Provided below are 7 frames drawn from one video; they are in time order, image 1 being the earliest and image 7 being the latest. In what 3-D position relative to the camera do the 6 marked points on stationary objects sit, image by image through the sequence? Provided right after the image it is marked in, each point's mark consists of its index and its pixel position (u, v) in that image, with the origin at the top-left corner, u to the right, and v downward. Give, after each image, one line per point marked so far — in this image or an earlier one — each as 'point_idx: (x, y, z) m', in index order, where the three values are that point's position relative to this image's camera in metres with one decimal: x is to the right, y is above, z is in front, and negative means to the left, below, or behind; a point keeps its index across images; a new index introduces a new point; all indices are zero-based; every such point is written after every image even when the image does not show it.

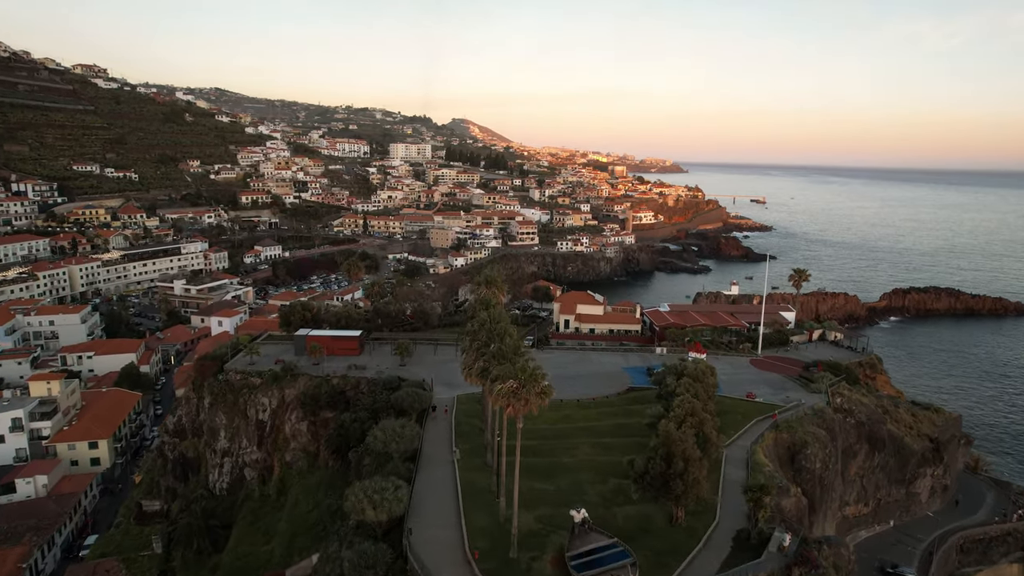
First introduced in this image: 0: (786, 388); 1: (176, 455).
0: (+7.4, -2.7, +18.7) m
1: (-9.4, -4.7, +19.6) m
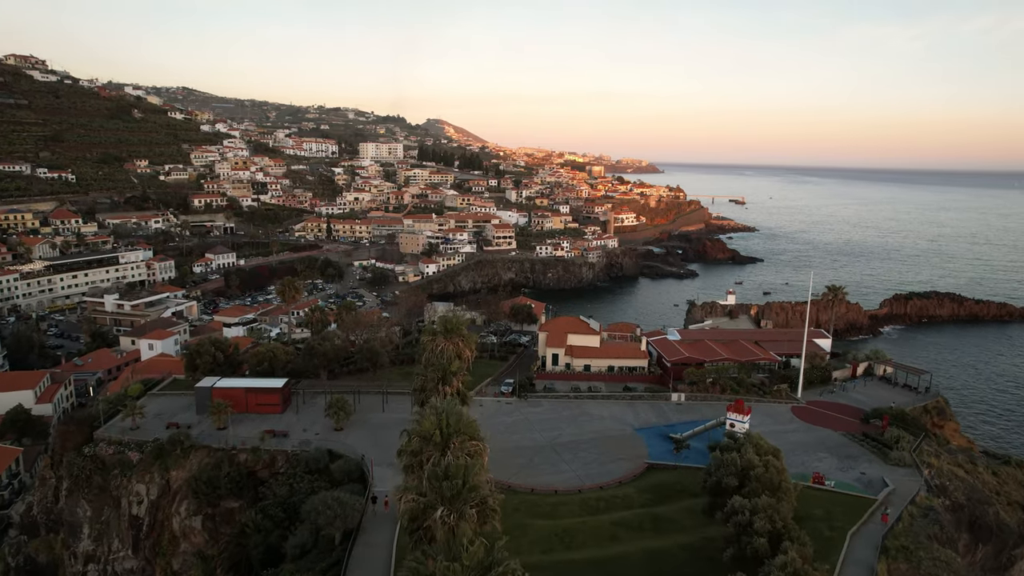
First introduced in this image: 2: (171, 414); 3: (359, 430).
0: (+6.9, -3.4, +13.9) m
1: (-9.9, -5.5, +14.3) m
2: (-7.7, -2.8, +15.8) m
3: (-3.3, -3.1, +15.1) m
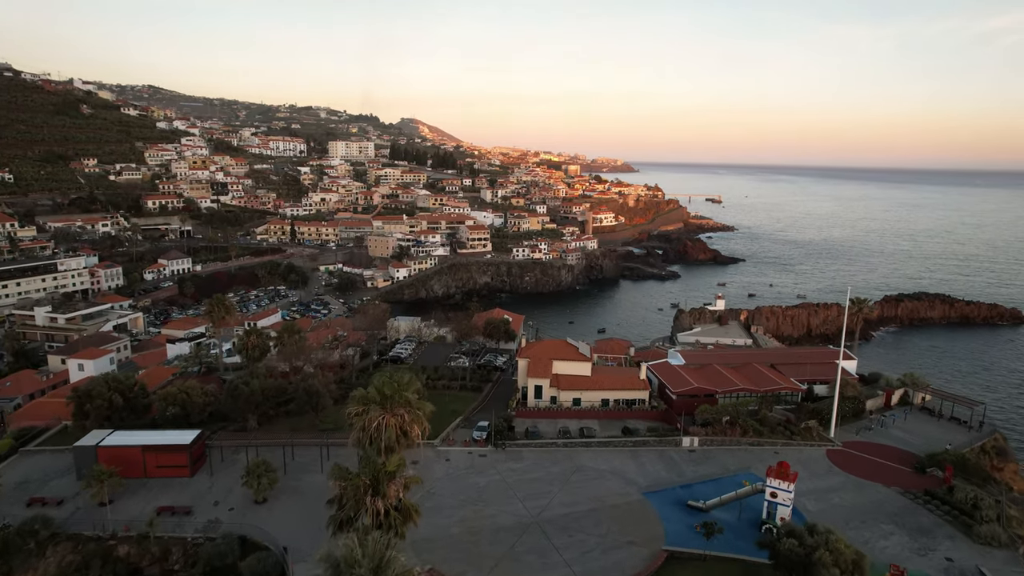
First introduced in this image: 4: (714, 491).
0: (+6.5, -3.8, +10.8) m
1: (-10.3, -6.0, +10.6) m
2: (-8.1, -3.3, +12.2) m
3: (-3.8, -3.5, +11.7) m
4: (+3.5, -3.5, +12.0) m
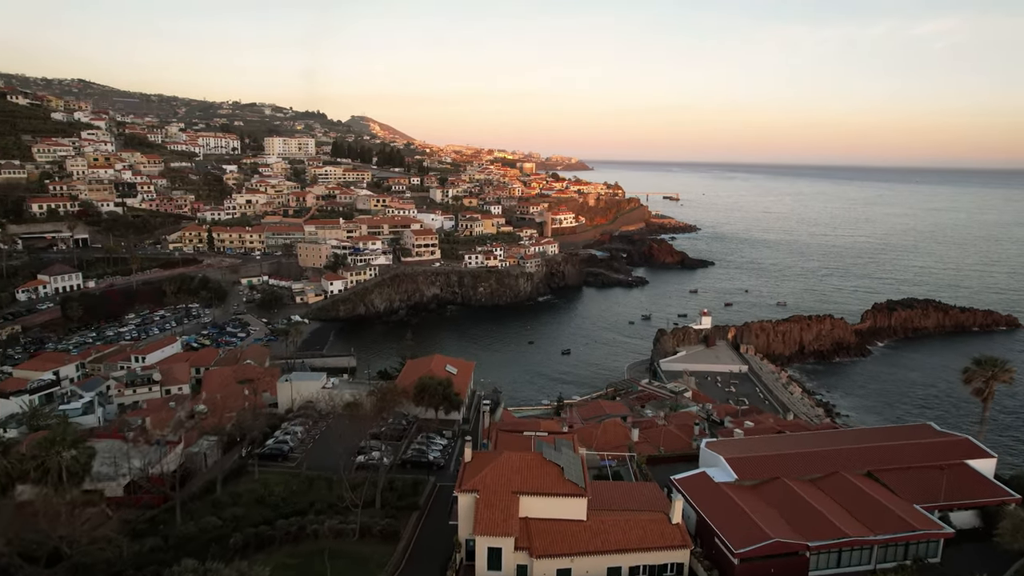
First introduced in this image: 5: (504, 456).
0: (+6.0, -4.8, +3.7) m
1: (-10.7, -7.3, +2.4) m
2: (-8.7, -4.6, +4.1) m
3: (-4.3, -4.7, +3.9) m
4: (+2.9, -4.5, +4.7) m
5: (-0.2, -2.5, +10.4) m
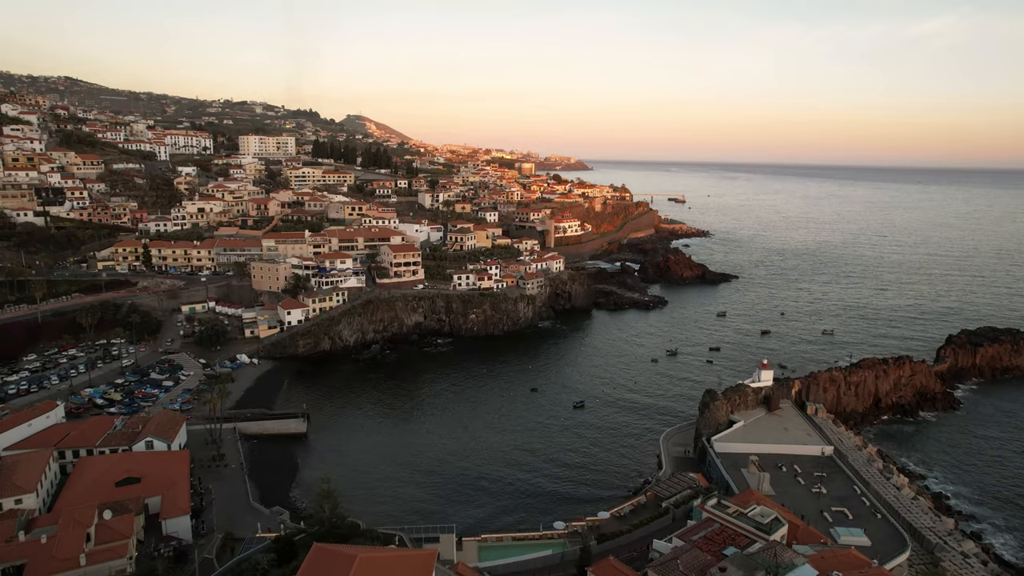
0: (+6.0, -6.8, -6.2) m
1: (-10.7, -9.3, -7.5) m
2: (-8.7, -6.5, -5.8) m
3: (-4.3, -6.7, -6.0) m
4: (+2.9, -6.5, -5.2) m
5: (-0.3, -4.5, +0.5) m
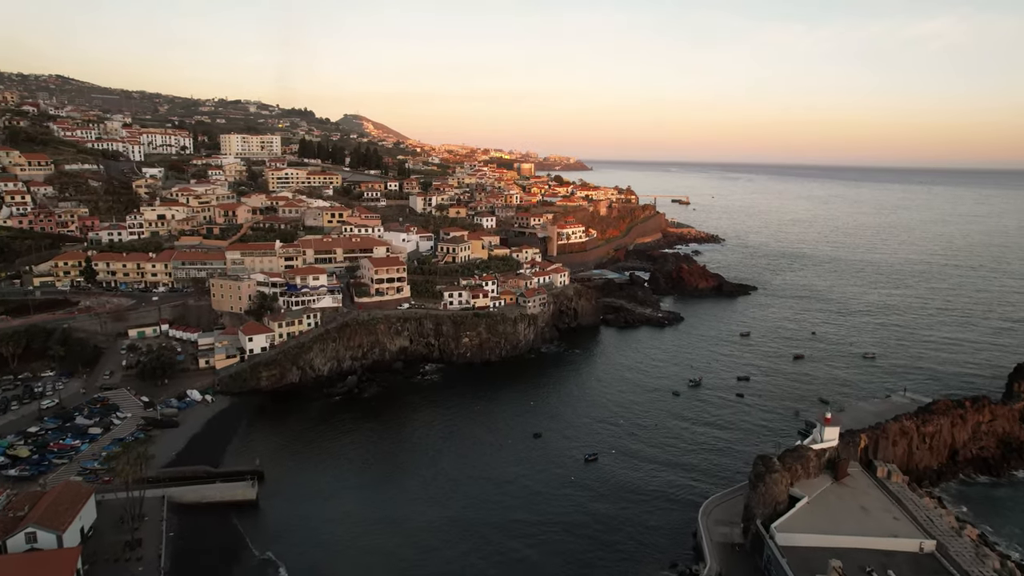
0: (+6.0, -8.0, -12.6) m
1: (-10.7, -10.5, -13.9) m
2: (-8.7, -7.8, -12.2) m
3: (-4.3, -7.9, -12.4) m
4: (+2.9, -7.7, -11.6) m
5: (-0.2, -5.7, -5.9) m
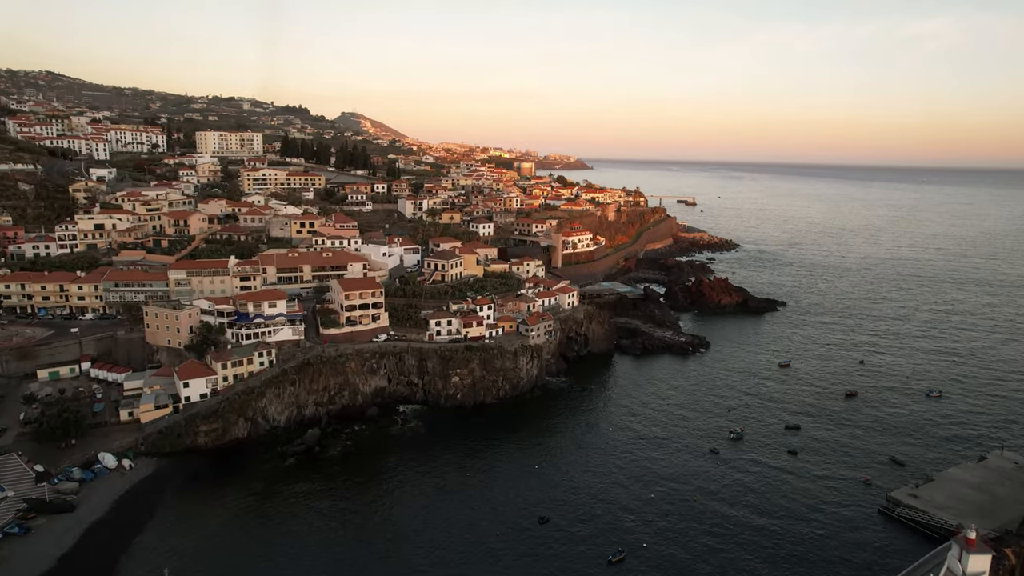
0: (+6.1, -9.6, -20.3) m
1: (-10.7, -12.0, -21.6) m
2: (-8.6, -9.3, -19.9) m
3: (-4.2, -9.5, -20.1) m
4: (+2.9, -9.3, -19.3) m
5: (-0.2, -7.3, -13.7) m
